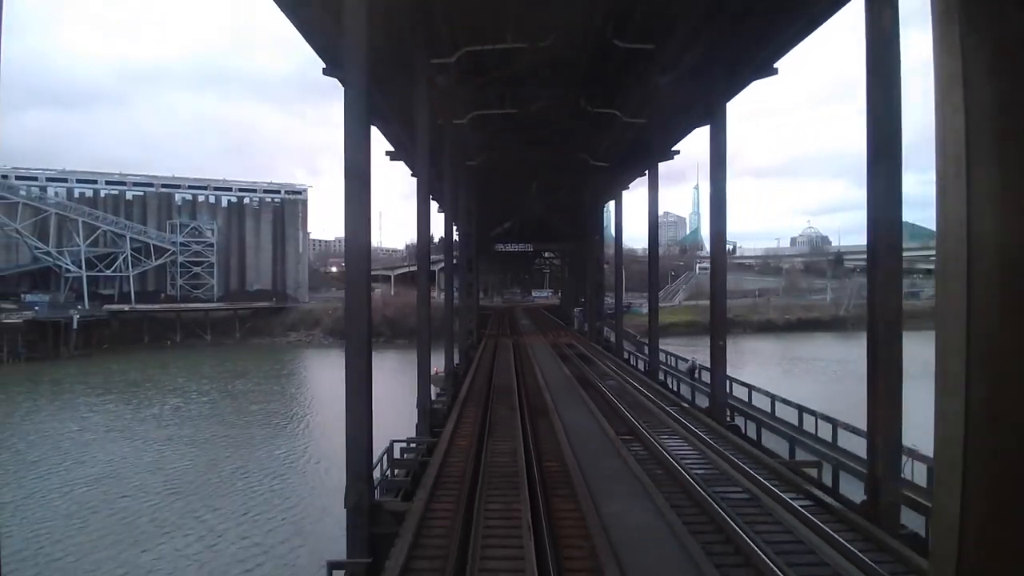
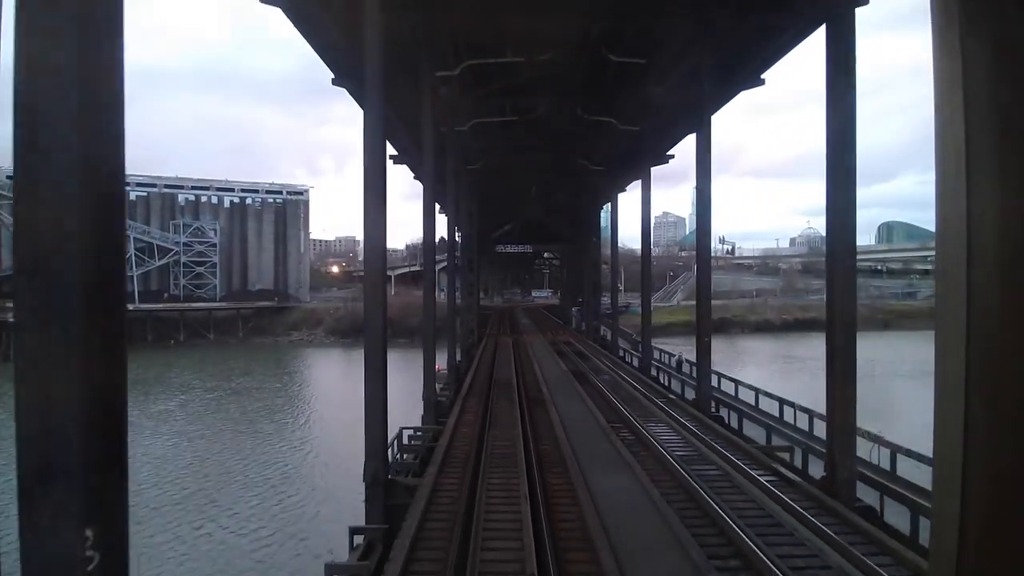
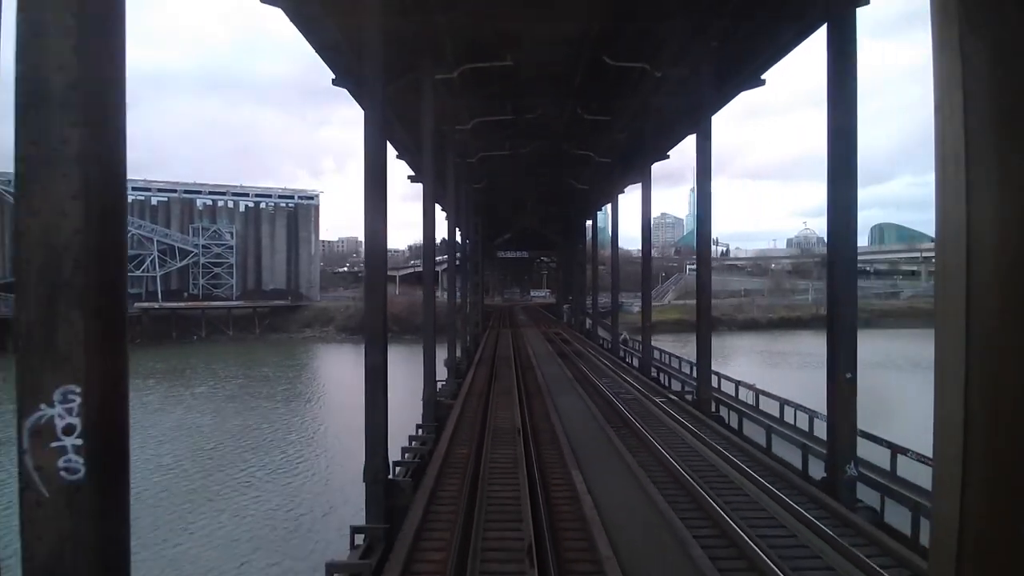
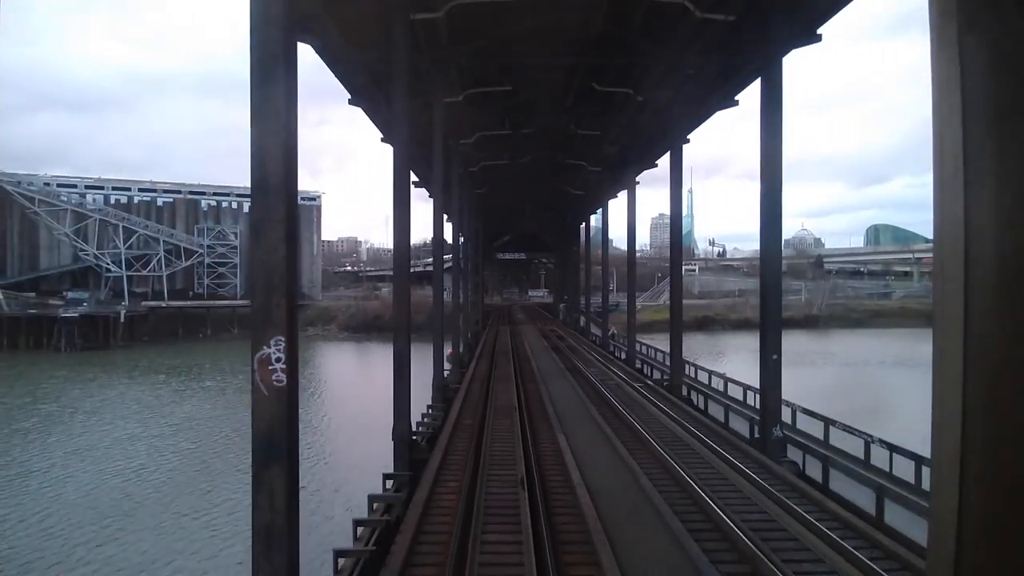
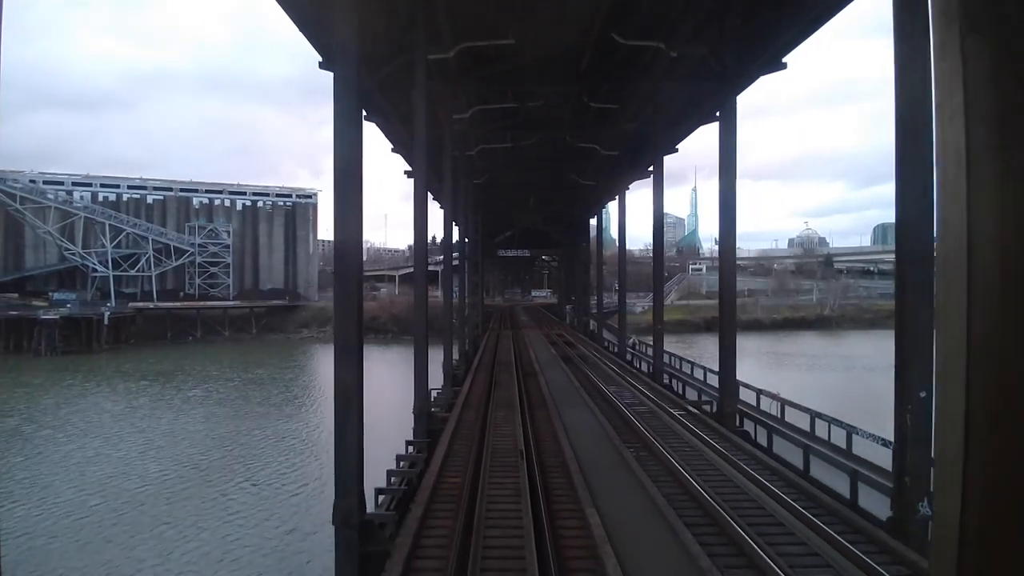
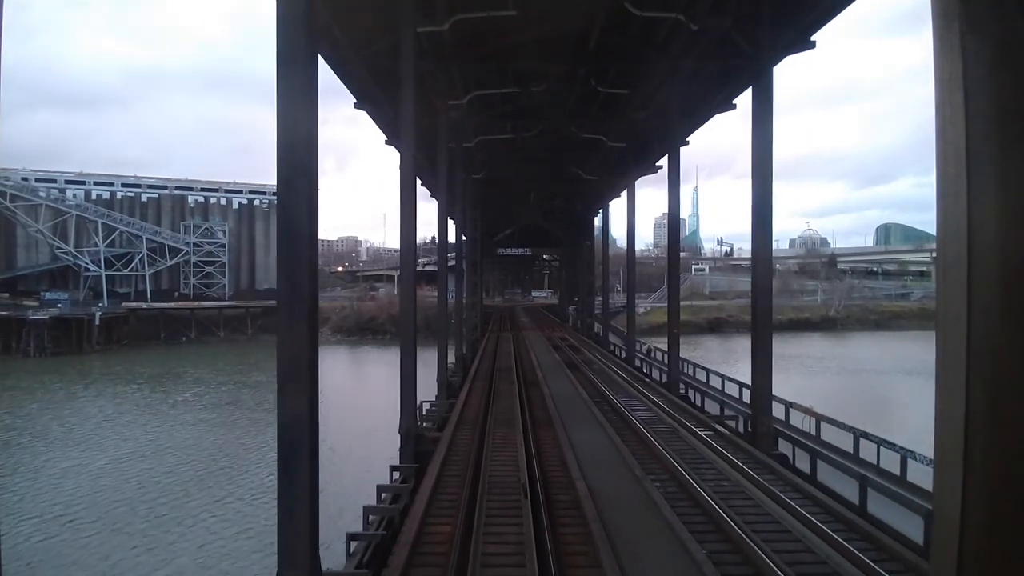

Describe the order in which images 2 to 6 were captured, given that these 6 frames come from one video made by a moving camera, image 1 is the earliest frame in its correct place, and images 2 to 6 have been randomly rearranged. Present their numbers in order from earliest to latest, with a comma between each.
2, 6, 5, 3, 4
